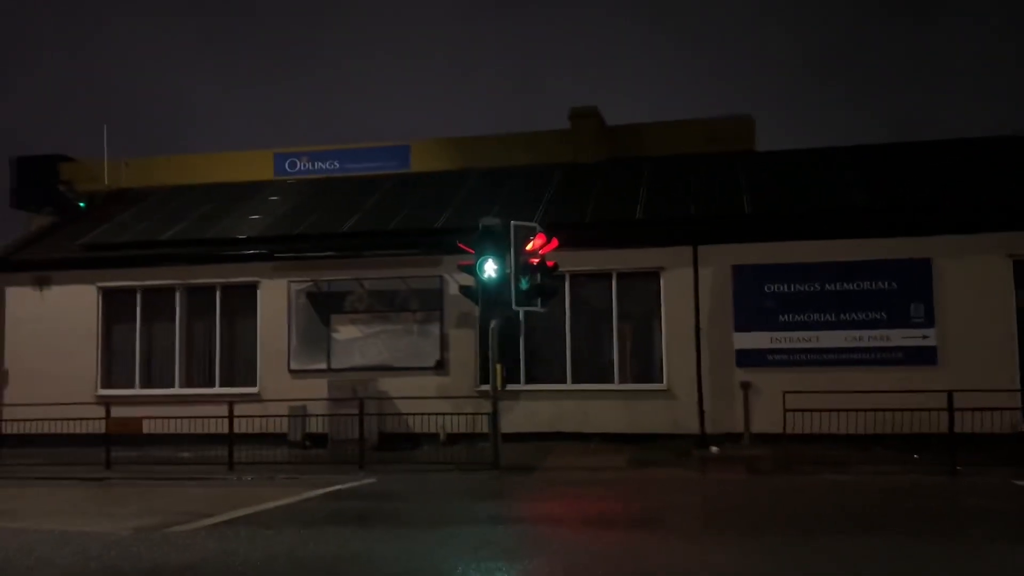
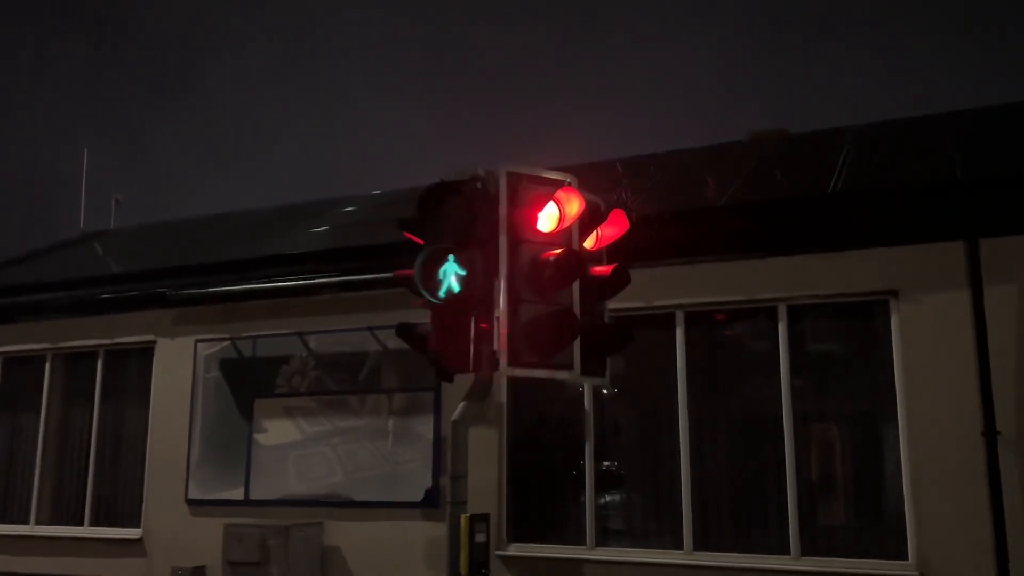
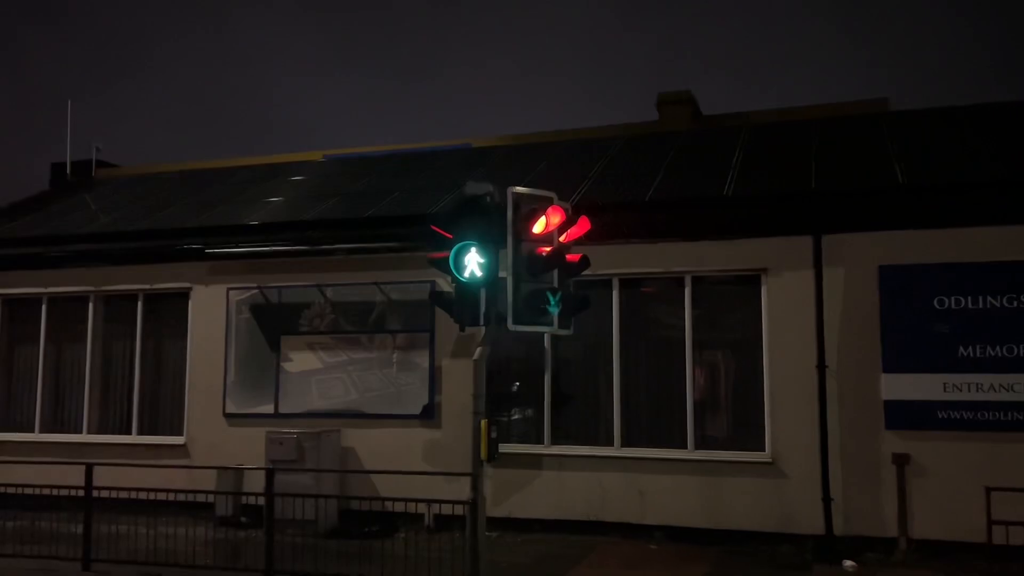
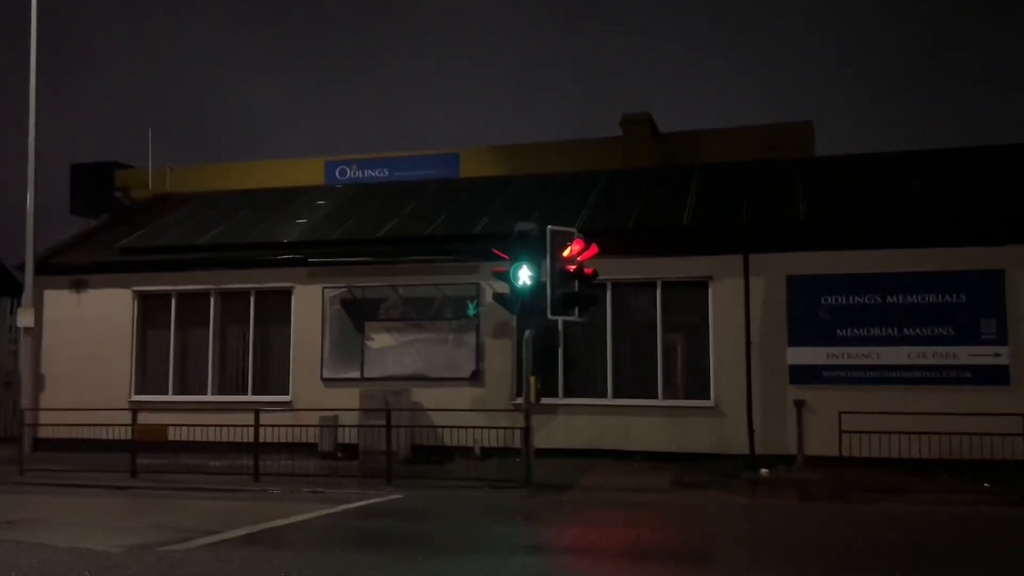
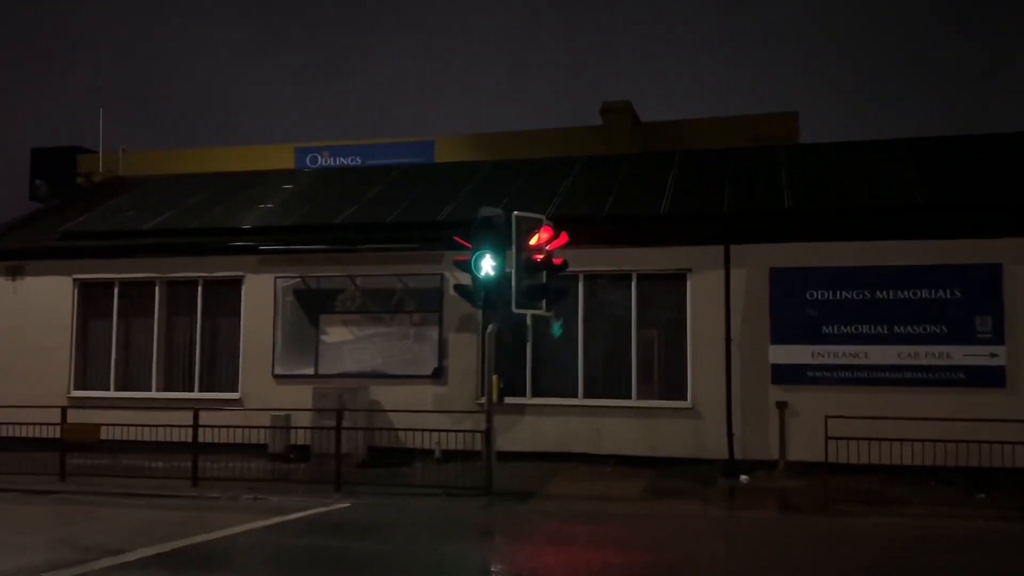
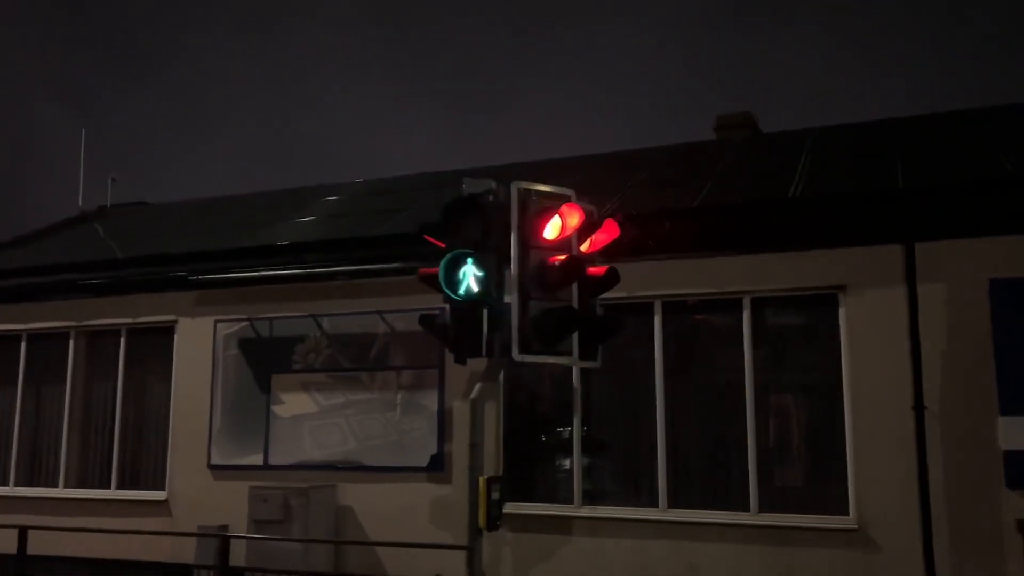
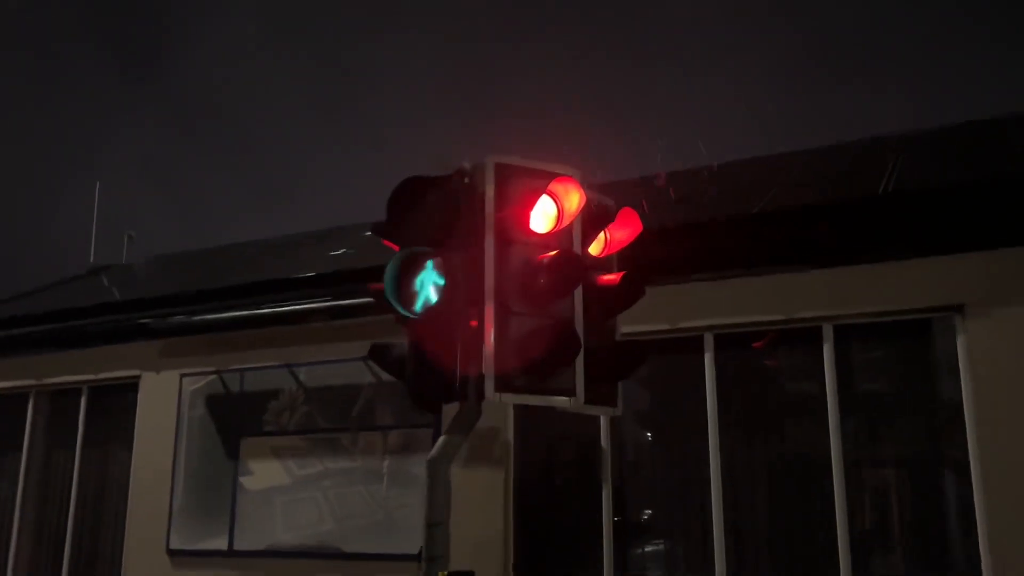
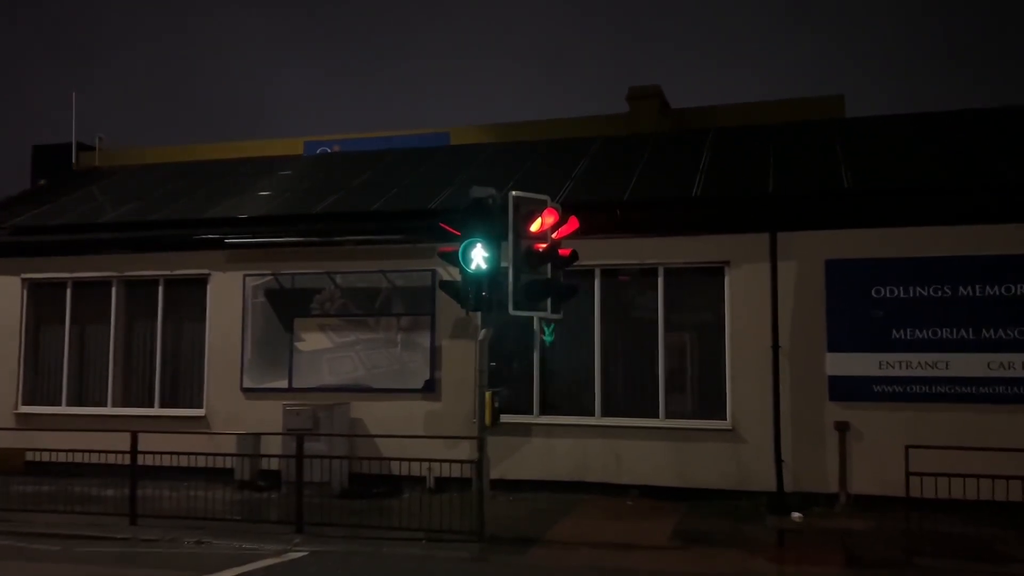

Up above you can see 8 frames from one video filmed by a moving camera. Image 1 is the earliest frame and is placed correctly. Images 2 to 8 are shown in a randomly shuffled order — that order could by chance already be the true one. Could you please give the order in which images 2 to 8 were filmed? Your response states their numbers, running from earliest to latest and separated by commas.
4, 5, 8, 3, 6, 2, 7
